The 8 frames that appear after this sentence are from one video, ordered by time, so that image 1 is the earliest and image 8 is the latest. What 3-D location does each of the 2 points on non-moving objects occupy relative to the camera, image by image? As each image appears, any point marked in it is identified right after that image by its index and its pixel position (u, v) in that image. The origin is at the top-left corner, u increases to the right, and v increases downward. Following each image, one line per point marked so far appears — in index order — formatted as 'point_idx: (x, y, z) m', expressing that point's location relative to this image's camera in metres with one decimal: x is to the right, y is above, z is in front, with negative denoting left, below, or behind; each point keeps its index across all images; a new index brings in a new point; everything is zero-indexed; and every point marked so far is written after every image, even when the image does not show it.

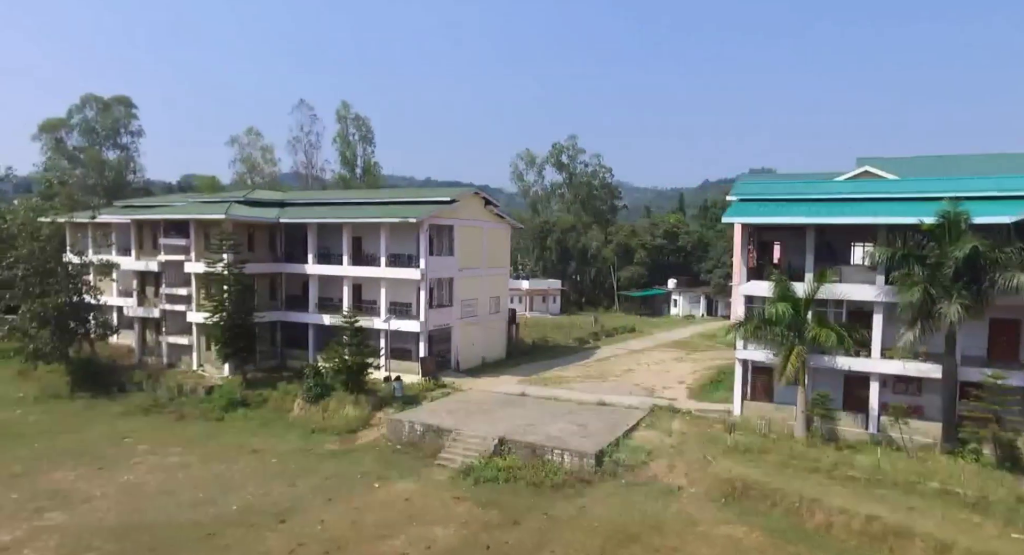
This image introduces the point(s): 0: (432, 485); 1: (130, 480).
0: (-1.9, -5.1, +19.4) m
1: (-9.5, -5.1, +19.8) m
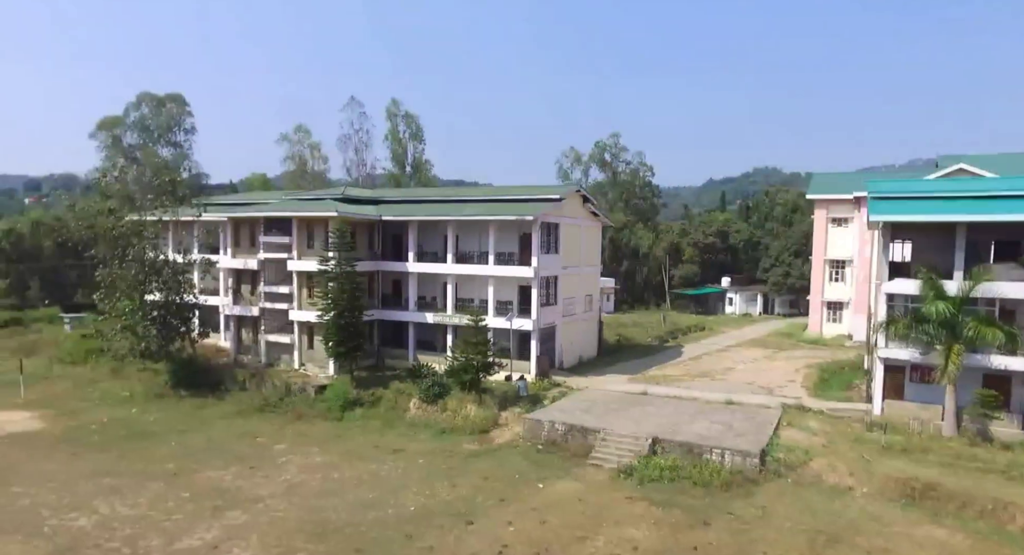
0: (+2.0, -5.1, +19.2) m
1: (-5.5, -5.0, +19.6) m
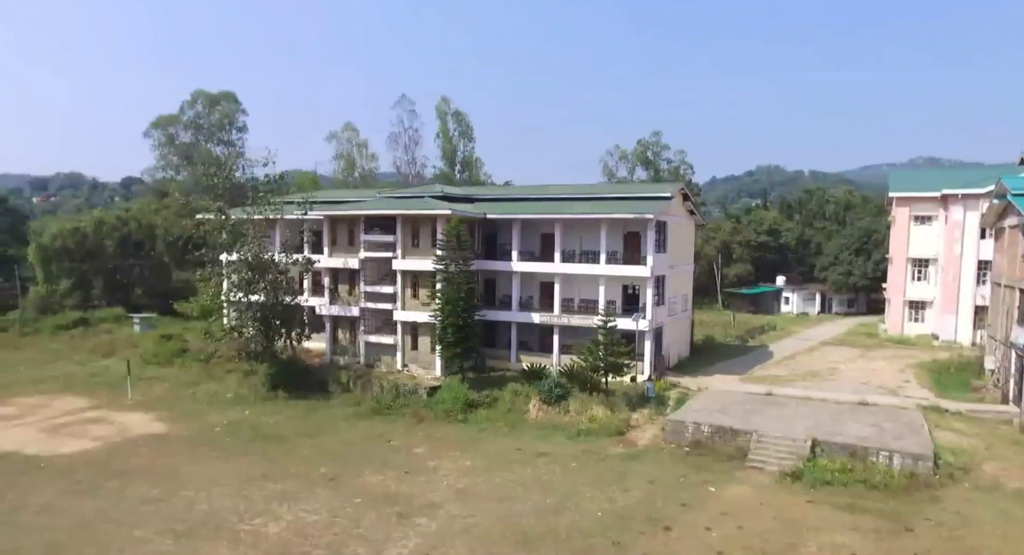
0: (+6.1, -5.0, +18.8) m
1: (-1.4, -5.0, +19.2) m
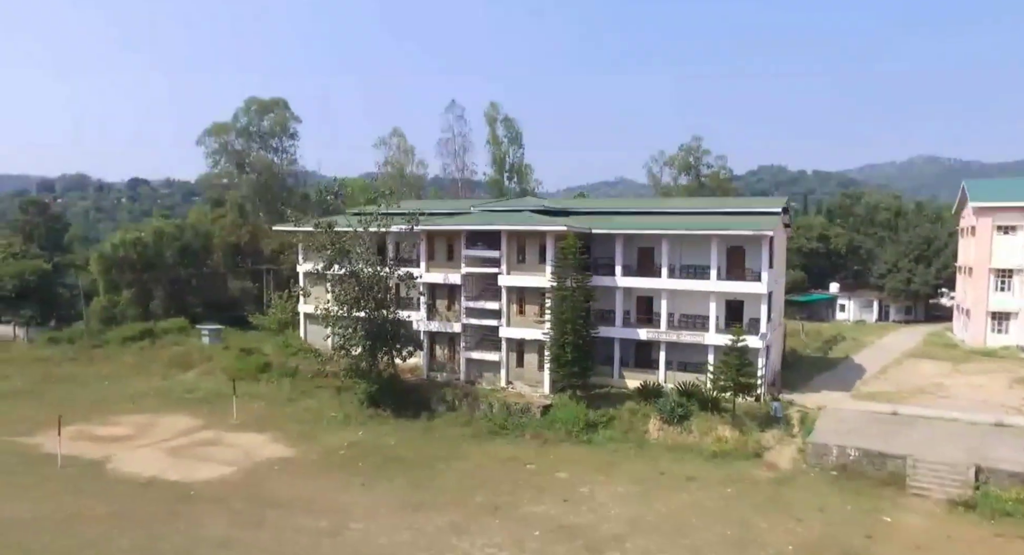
0: (+10.0, -5.6, +18.4) m
1: (+2.5, -5.6, +18.8) m
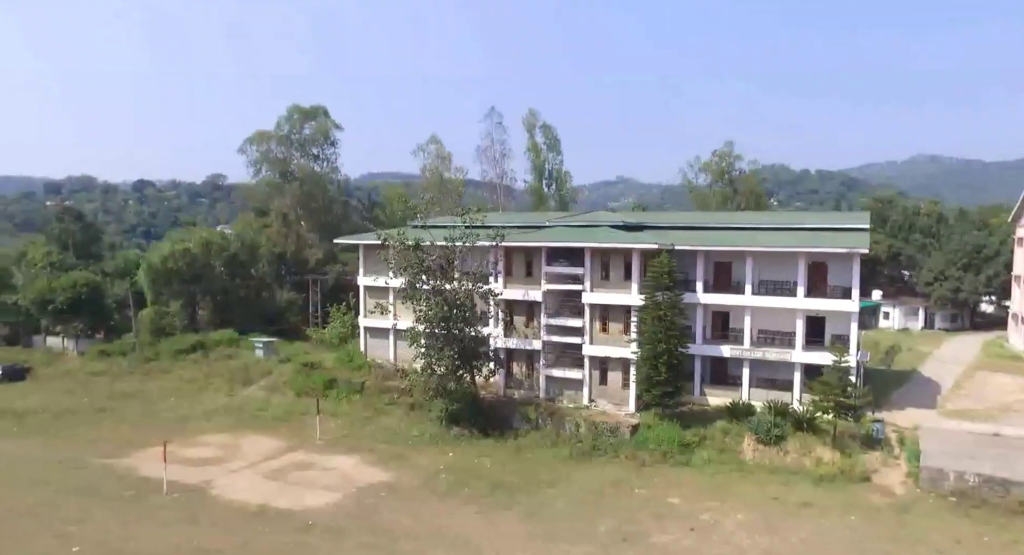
0: (+13.0, -6.2, +18.0) m
1: (+5.5, -6.2, +18.4) m
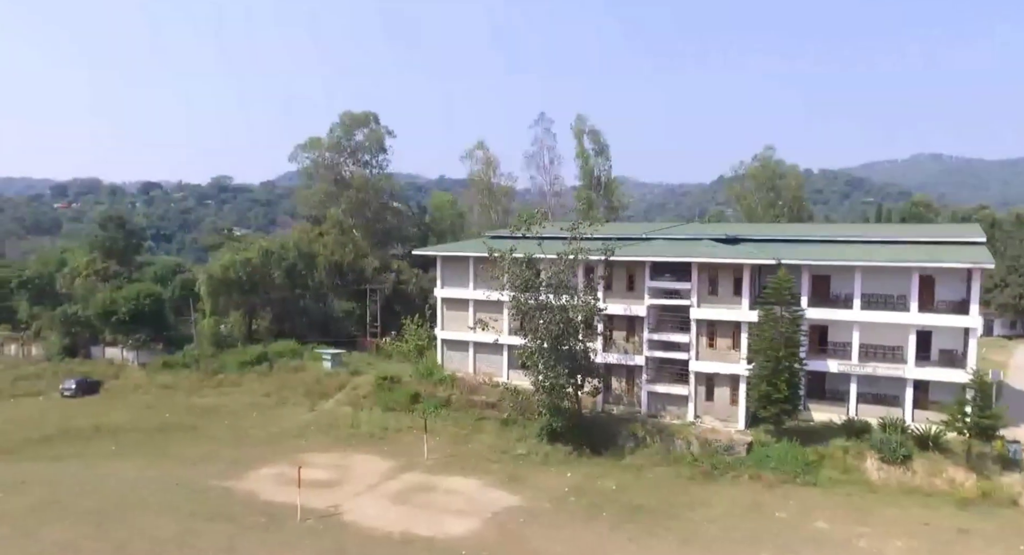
0: (+16.8, -6.7, +17.5) m
1: (+9.3, -6.7, +17.9) m
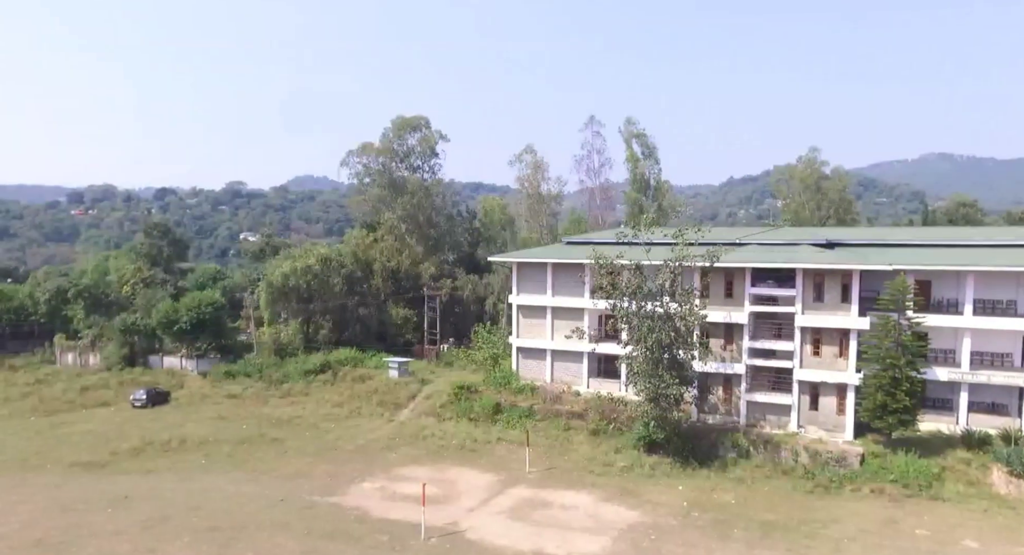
0: (+20.2, -6.8, +16.5) m
1: (+12.7, -6.9, +17.0) m
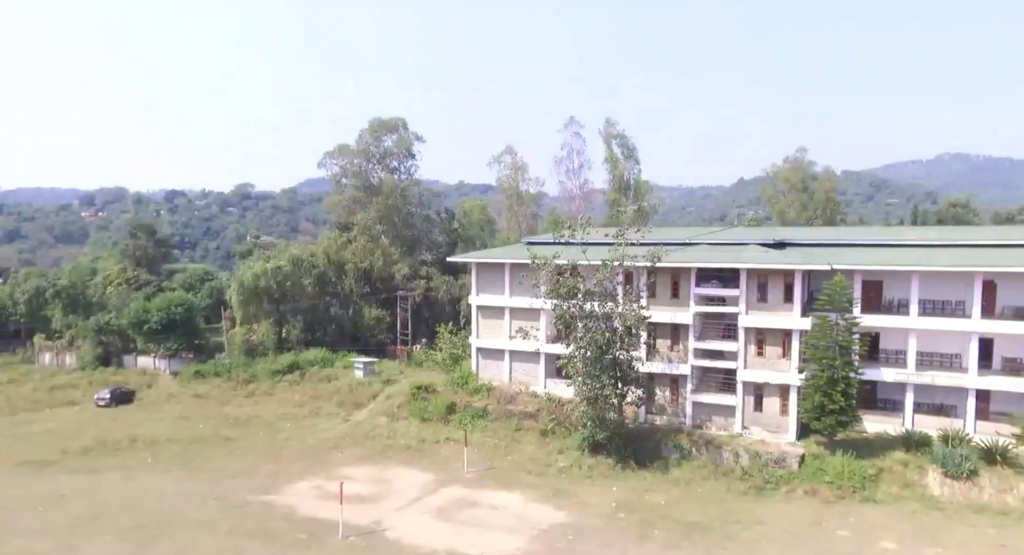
0: (+18.0, -6.8, +16.2) m
1: (+10.5, -6.9, +16.9) m
